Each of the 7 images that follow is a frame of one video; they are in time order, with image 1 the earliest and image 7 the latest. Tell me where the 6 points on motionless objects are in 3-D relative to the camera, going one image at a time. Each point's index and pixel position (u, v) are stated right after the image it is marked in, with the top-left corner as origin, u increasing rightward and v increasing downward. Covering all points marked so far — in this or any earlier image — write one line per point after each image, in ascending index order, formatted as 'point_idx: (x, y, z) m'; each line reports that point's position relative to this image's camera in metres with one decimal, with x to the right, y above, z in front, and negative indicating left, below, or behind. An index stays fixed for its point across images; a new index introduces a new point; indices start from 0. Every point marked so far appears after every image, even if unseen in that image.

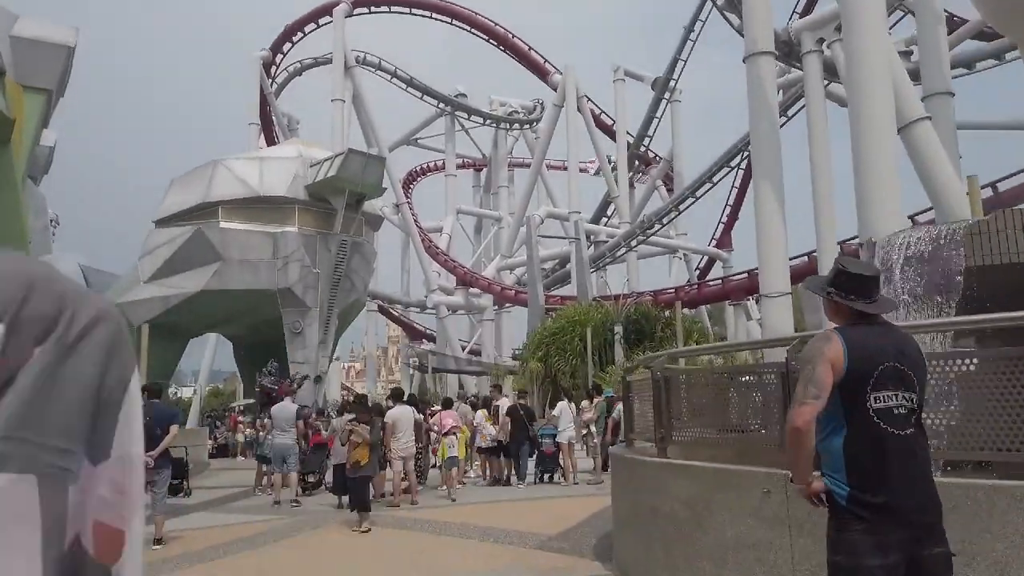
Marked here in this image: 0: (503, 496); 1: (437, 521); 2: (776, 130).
0: (-0.1, -2.4, +9.2) m
1: (-0.7, -2.1, +7.5) m
2: (+4.9, +2.9, +15.5) m
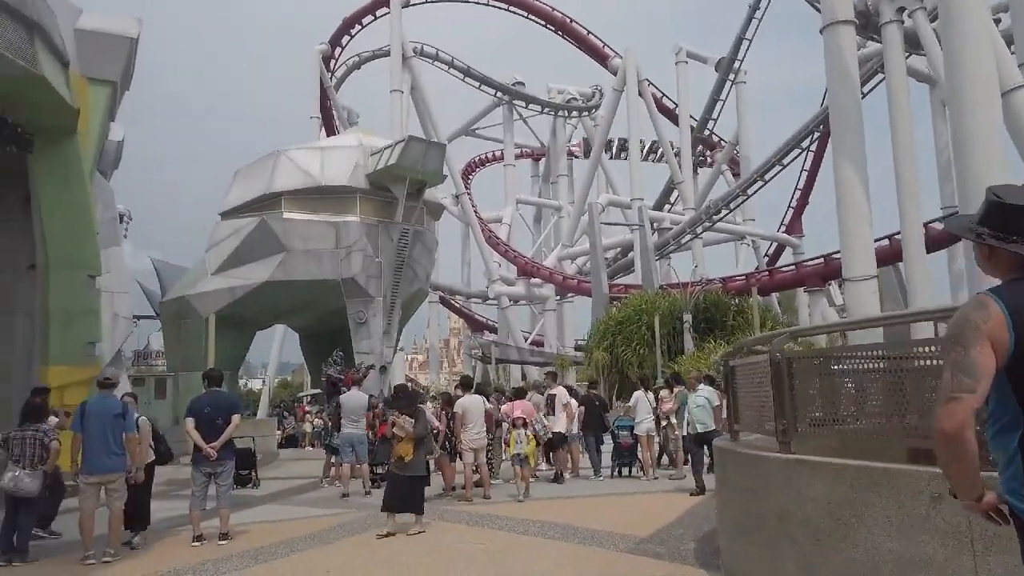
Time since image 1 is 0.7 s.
0: (+0.6, -2.2, +8.8) m
1: (0.0, -2.0, +7.1) m
2: (+6.1, +3.2, +14.6) m
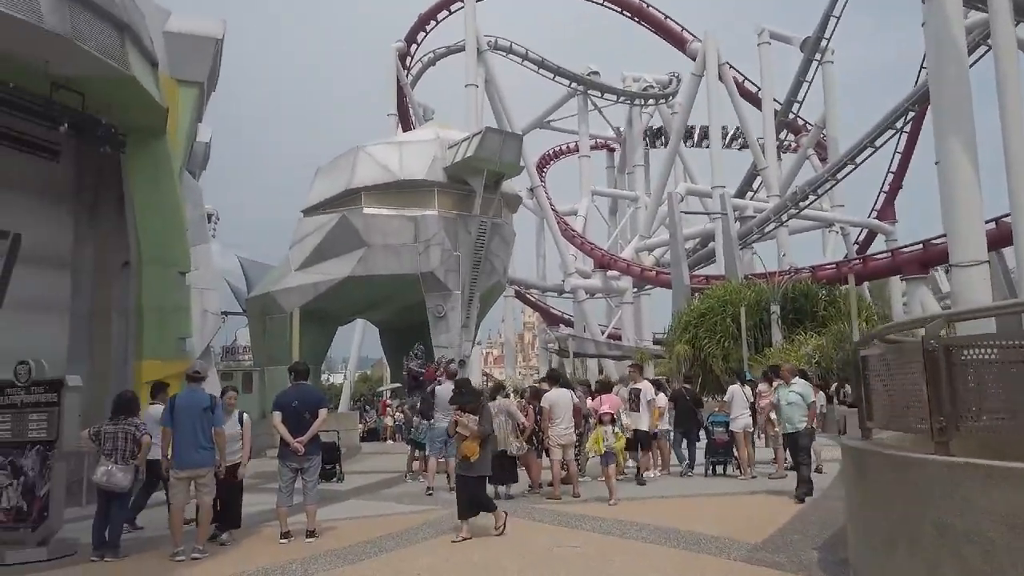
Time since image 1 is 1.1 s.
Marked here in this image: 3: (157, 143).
0: (+1.6, -2.1, +8.4) m
1: (+0.8, -1.9, +6.8) m
2: (+7.4, +3.5, +13.7) m
3: (-5.5, +2.2, +13.0) m
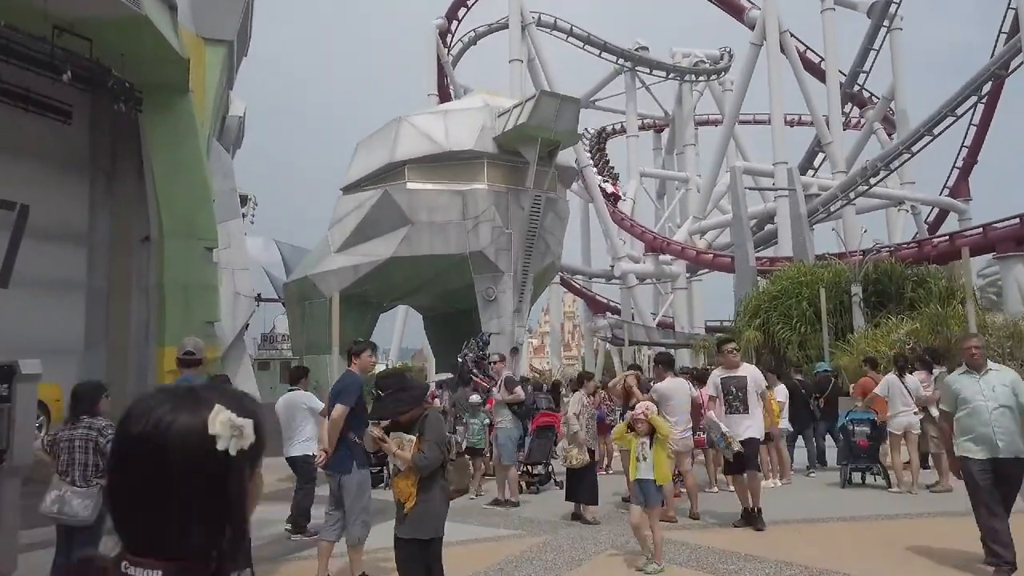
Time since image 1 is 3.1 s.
0: (+2.3, -1.8, +6.6) m
1: (+1.4, -1.6, +5.1) m
2: (+8.3, +3.9, +11.6) m
3: (-4.6, +2.5, +11.5) m
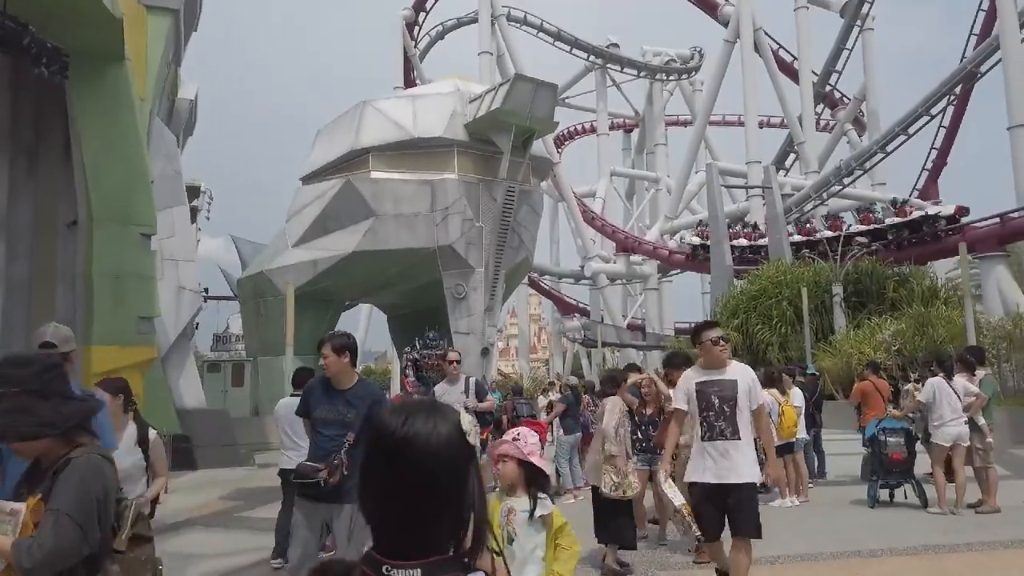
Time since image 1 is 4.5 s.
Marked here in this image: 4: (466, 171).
0: (+2.2, -1.7, +5.6) m
1: (+1.4, -1.5, +4.0) m
2: (+8.0, +3.9, +10.8) m
3: (-4.9, +2.6, +10.2) m
4: (-1.0, +2.4, +17.5) m
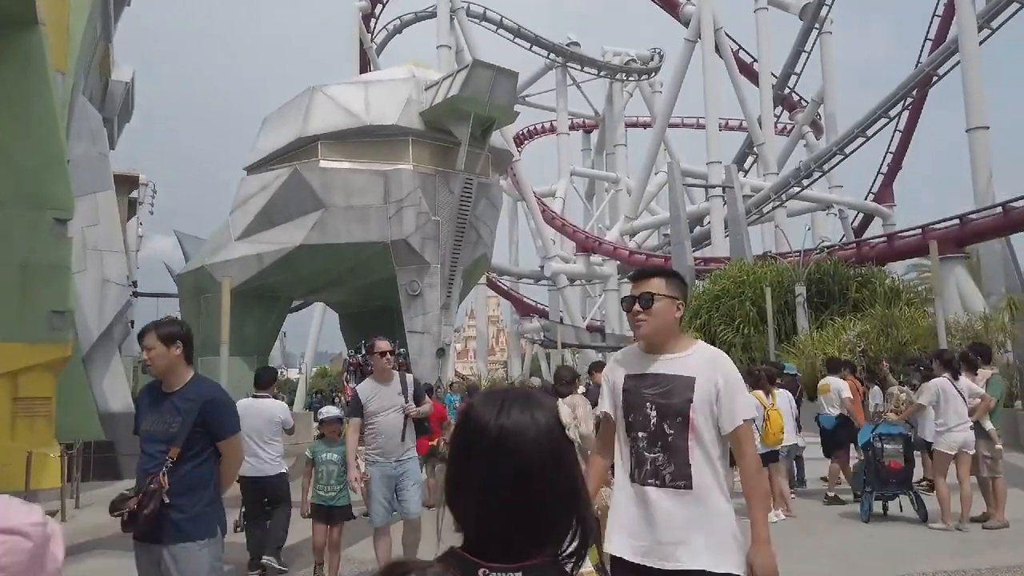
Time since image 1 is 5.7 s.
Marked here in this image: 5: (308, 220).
0: (+1.9, -1.6, +4.9) m
1: (+1.2, -1.4, +3.3) m
2: (+7.5, +4.0, +10.4) m
3: (-5.4, +2.7, +9.2) m
4: (-1.8, +2.5, +16.6) m
5: (-4.1, +1.3, +16.6) m
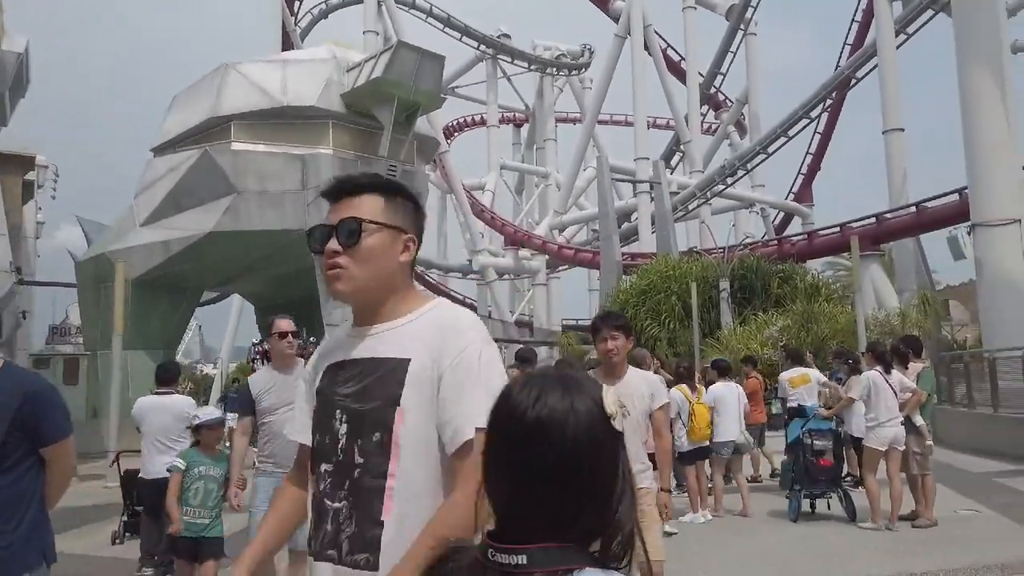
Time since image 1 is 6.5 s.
0: (+1.4, -1.6, +4.6) m
1: (+0.8, -1.3, +2.9) m
2: (+6.6, +4.0, +10.5) m
3: (-6.2, +2.9, +8.2) m
4: (-3.2, +2.7, +16.0) m
5: (-5.5, +1.6, +15.8) m
